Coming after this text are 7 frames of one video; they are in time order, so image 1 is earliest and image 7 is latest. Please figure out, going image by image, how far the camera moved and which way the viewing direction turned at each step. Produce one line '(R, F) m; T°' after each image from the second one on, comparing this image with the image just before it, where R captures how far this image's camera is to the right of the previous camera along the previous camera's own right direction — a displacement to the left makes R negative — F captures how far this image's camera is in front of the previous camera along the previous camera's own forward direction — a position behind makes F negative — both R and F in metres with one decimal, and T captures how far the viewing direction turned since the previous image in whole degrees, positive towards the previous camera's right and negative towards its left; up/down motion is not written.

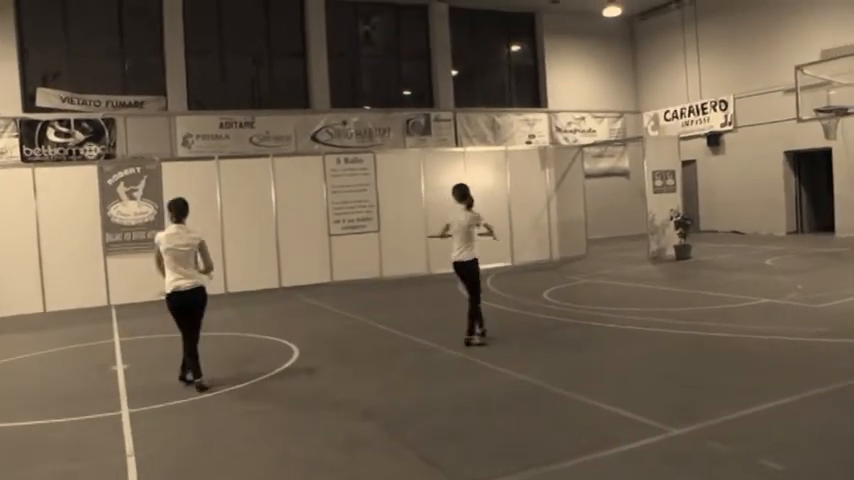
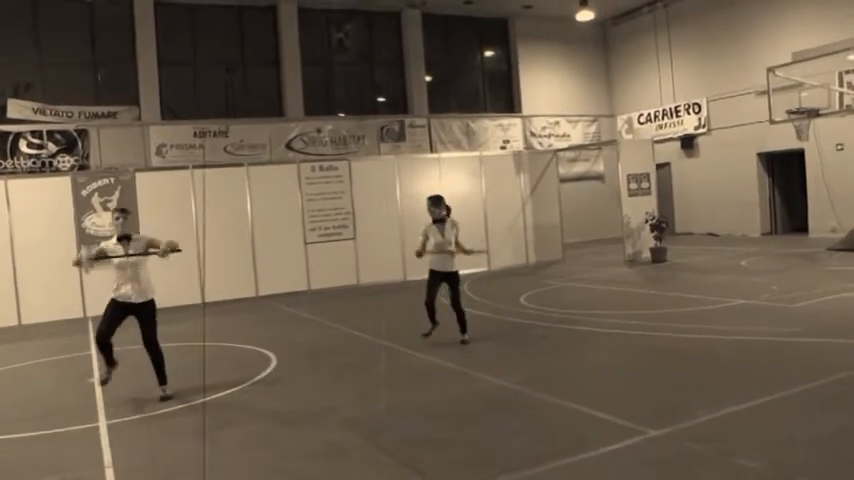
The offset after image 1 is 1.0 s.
(+0.6, 0.0) m; 0°
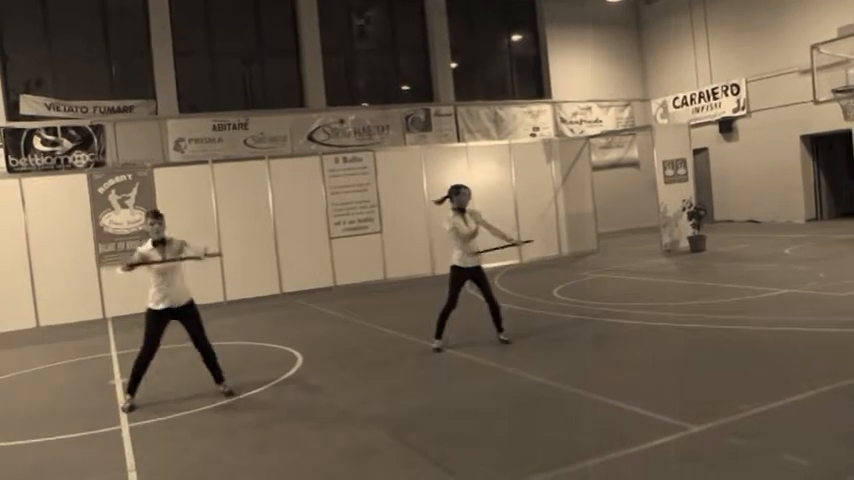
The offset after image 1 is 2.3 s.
(-0.6, +0.6) m; 0°
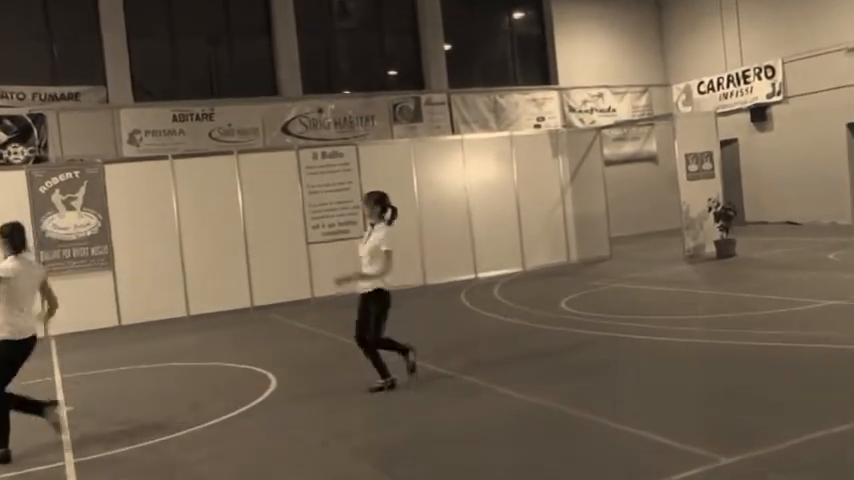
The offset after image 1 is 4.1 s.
(+0.3, +1.9) m; 0°
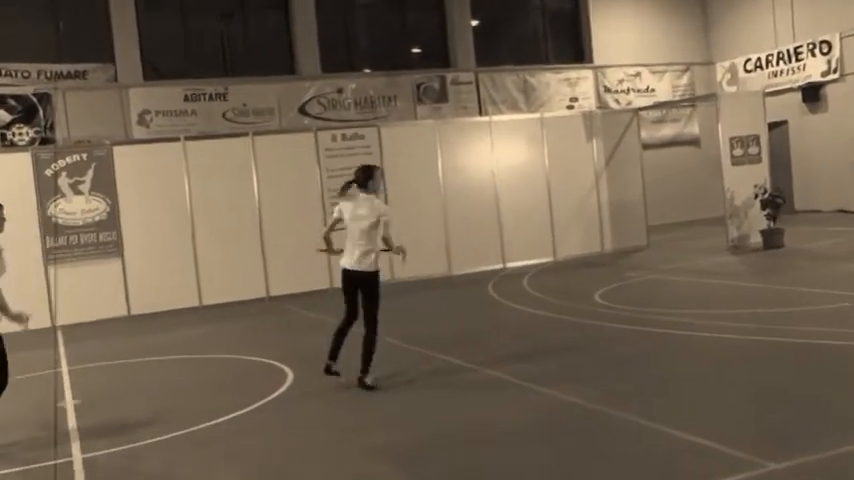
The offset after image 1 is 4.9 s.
(-0.2, +0.8) m; -1°
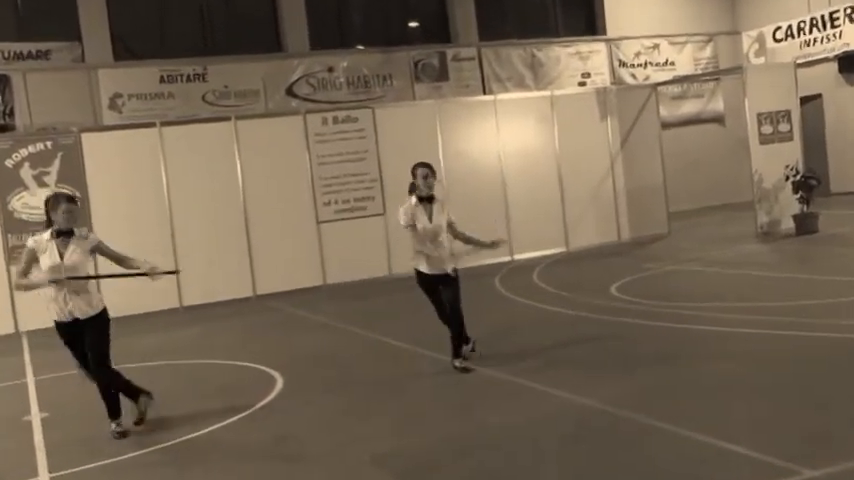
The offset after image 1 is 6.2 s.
(-0.1, +1.1) m; 0°
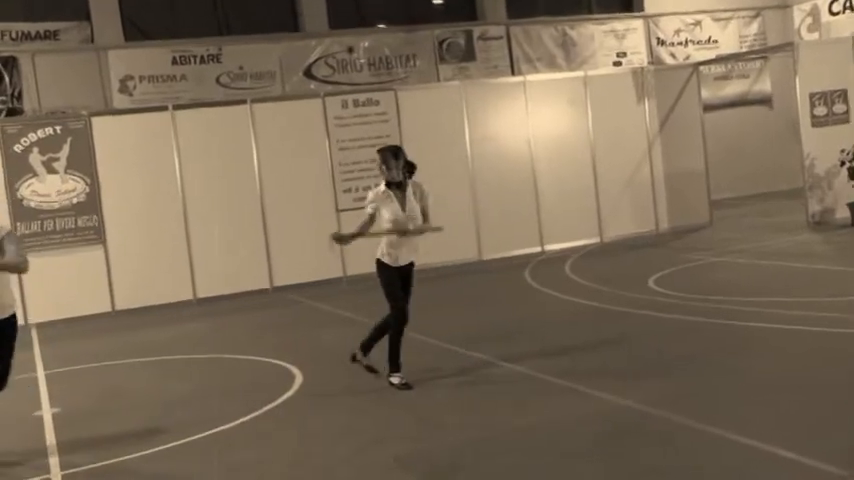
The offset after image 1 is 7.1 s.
(0.0, +0.7) m; -2°
